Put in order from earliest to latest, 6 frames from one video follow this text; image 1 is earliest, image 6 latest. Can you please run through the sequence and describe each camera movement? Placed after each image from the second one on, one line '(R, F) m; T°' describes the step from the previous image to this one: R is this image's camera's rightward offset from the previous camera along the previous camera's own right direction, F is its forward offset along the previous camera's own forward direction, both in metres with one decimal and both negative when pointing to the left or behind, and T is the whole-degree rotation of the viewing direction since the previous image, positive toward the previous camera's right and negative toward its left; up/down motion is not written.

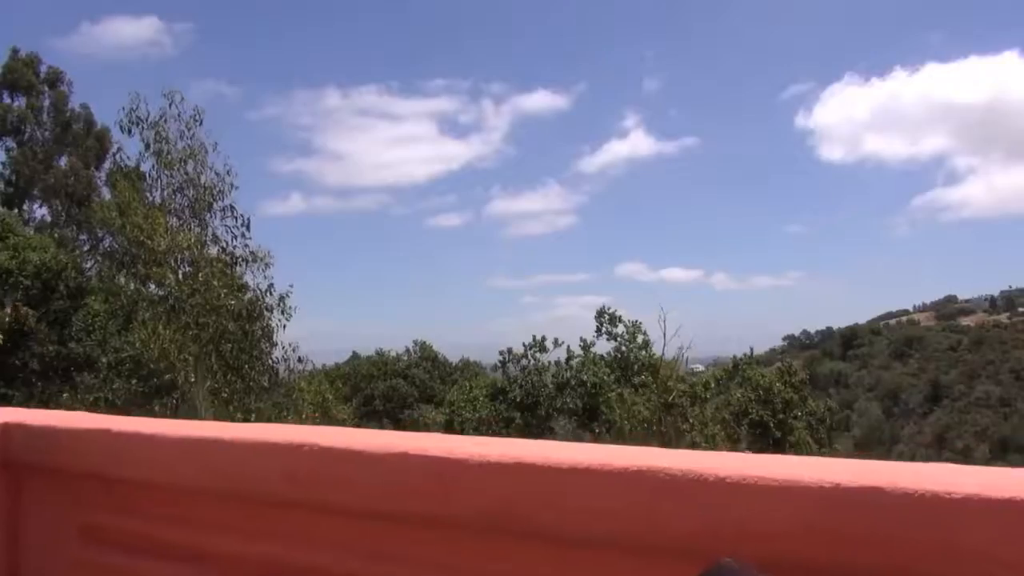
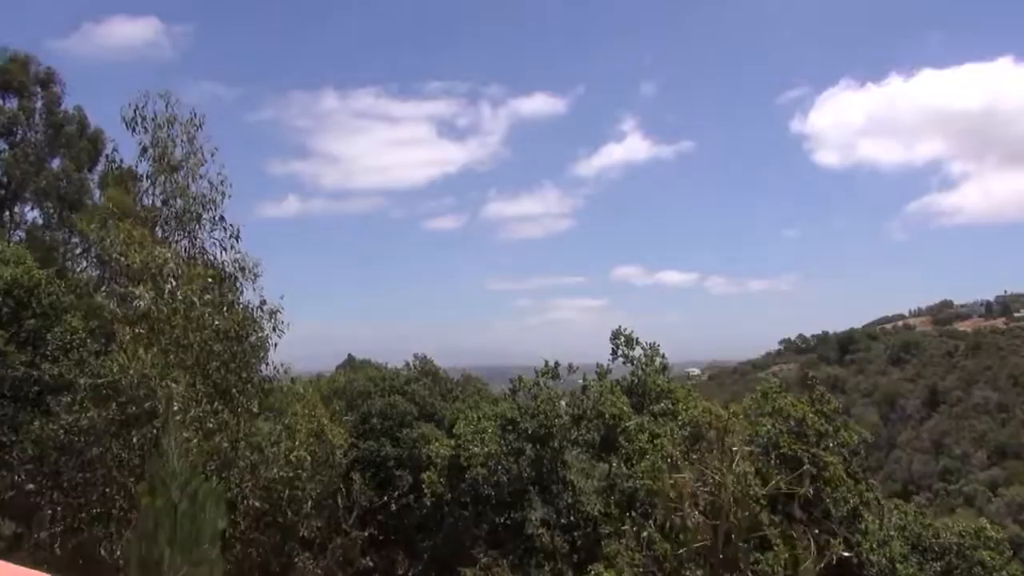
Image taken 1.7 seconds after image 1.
(-0.1, +0.4) m; 0°
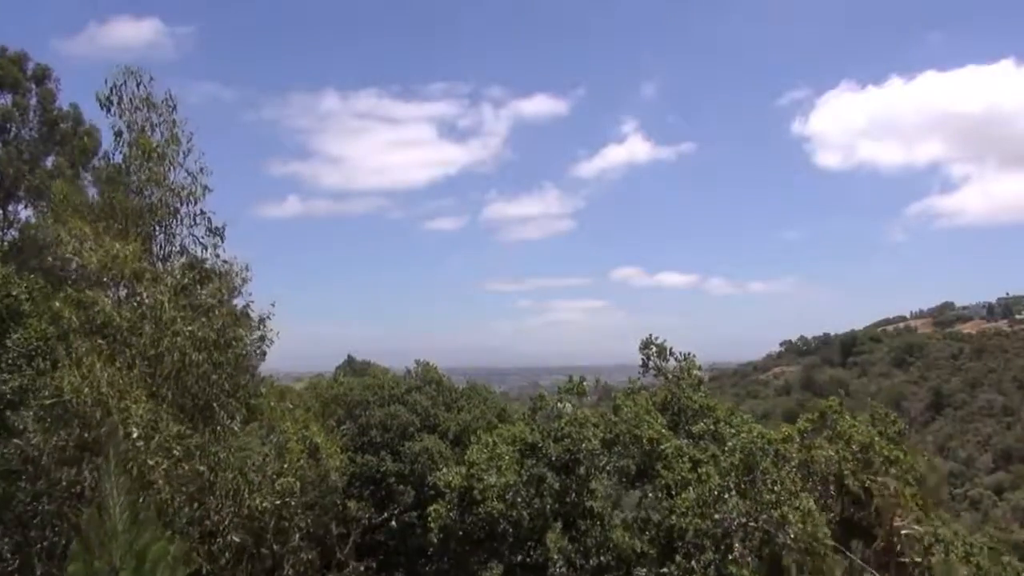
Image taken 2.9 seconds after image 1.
(-0.1, +0.6) m; 0°
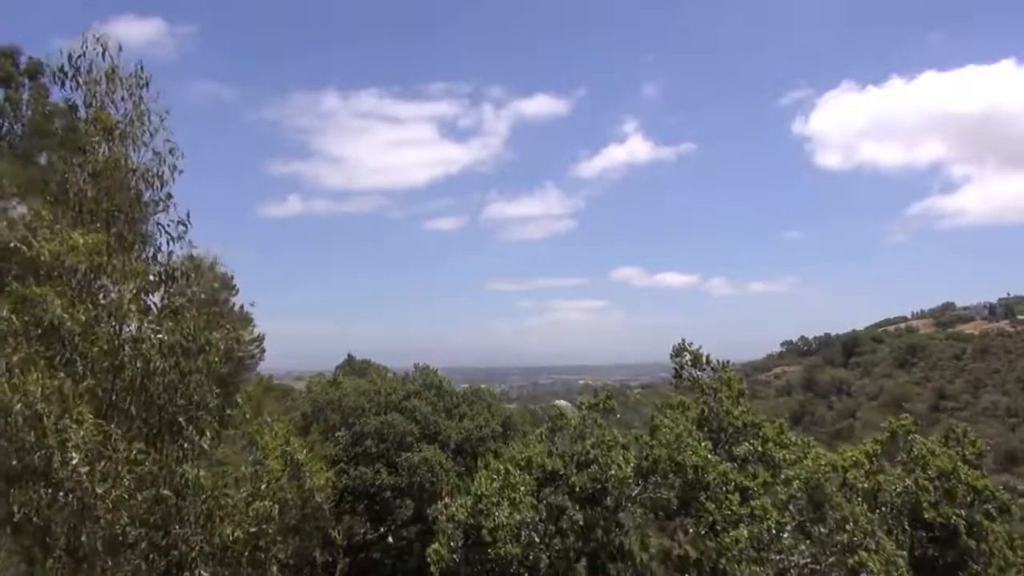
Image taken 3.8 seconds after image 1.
(-0.1, +0.6) m; 0°
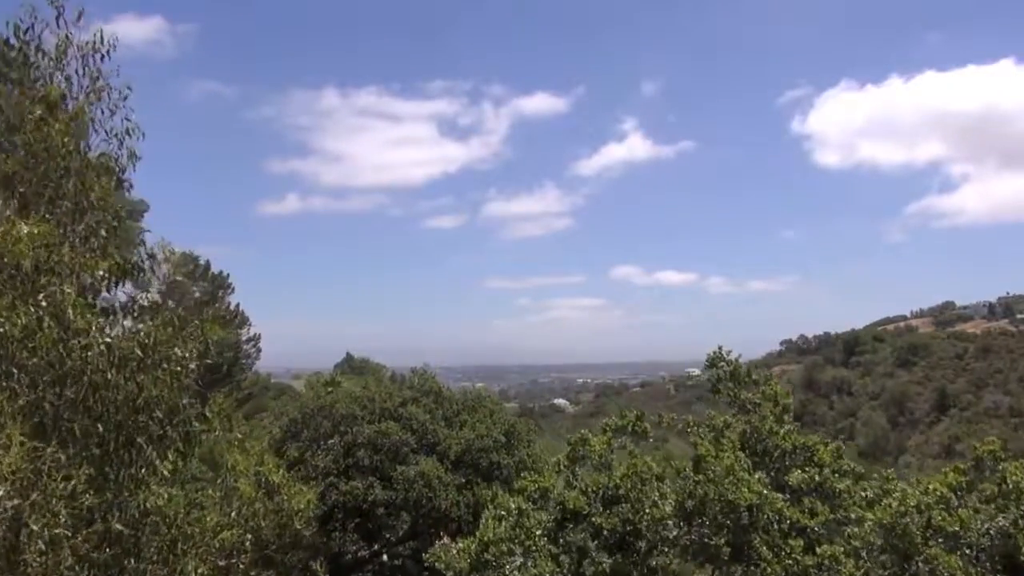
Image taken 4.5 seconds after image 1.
(0.0, +0.6) m; 0°
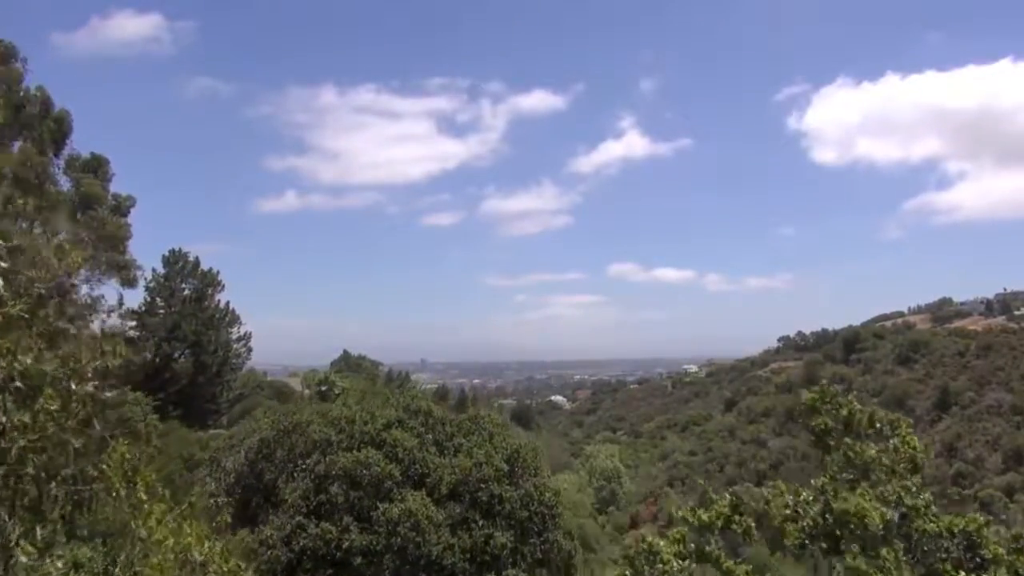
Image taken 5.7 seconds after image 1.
(0.0, +1.1) m; 0°
